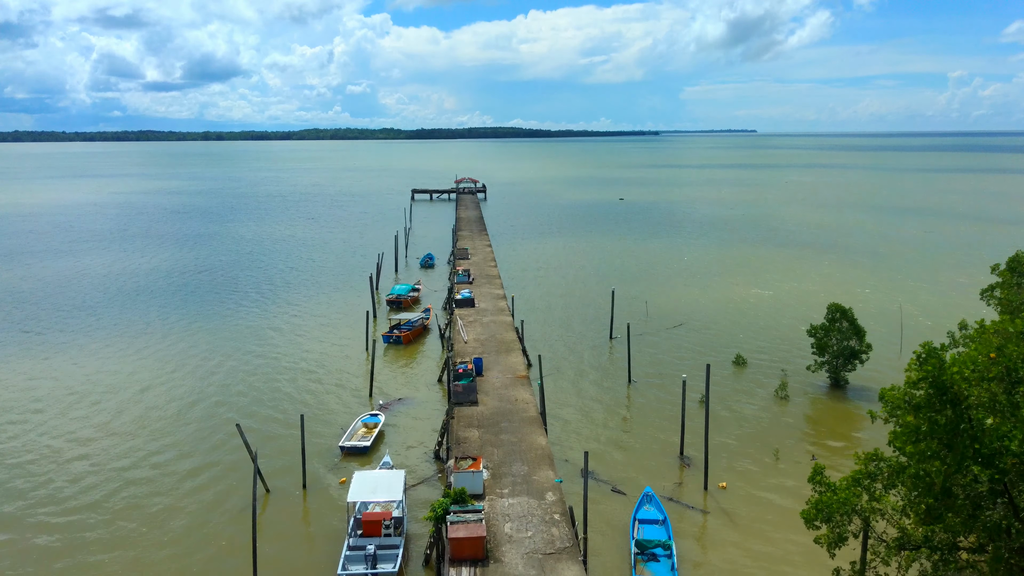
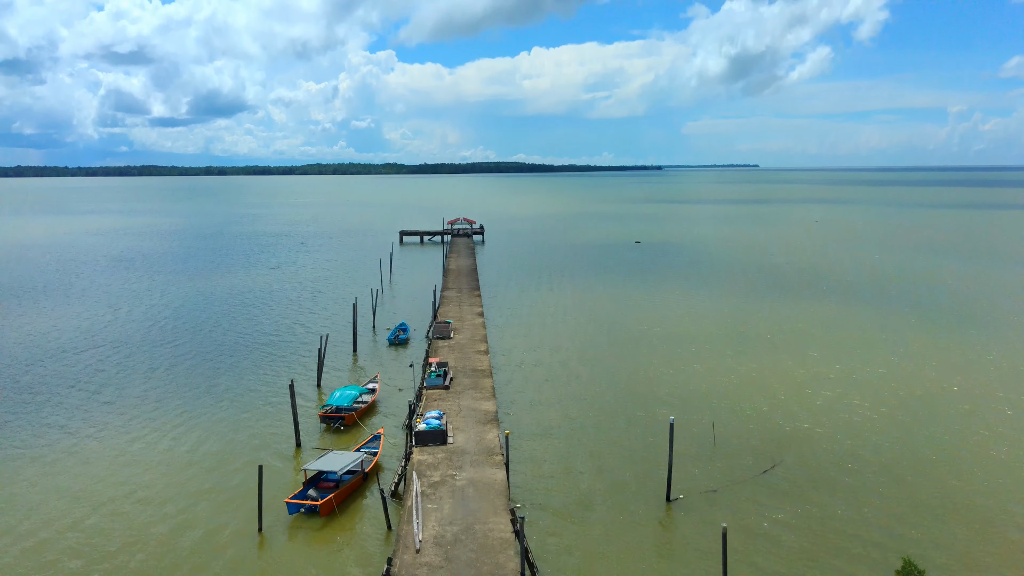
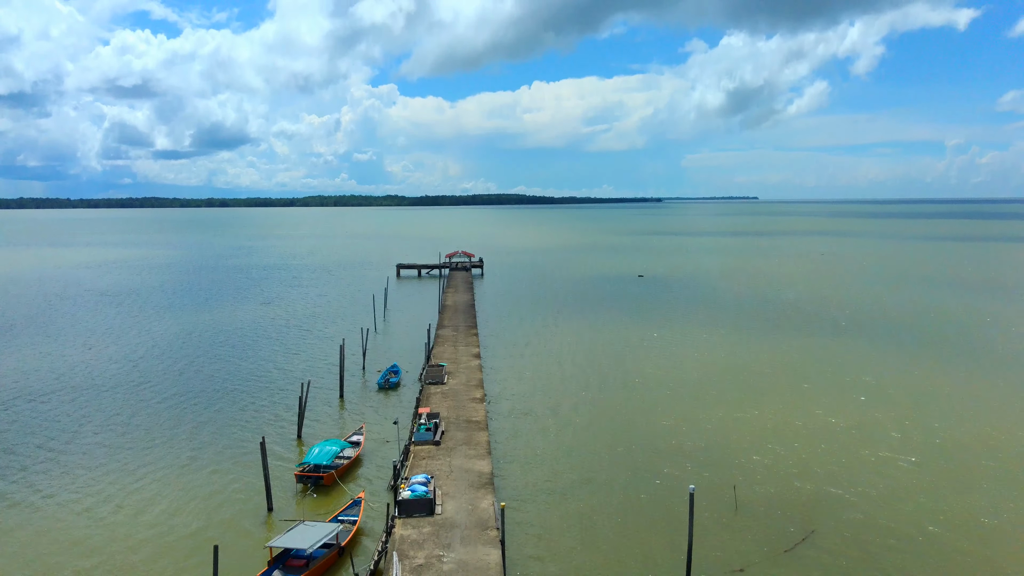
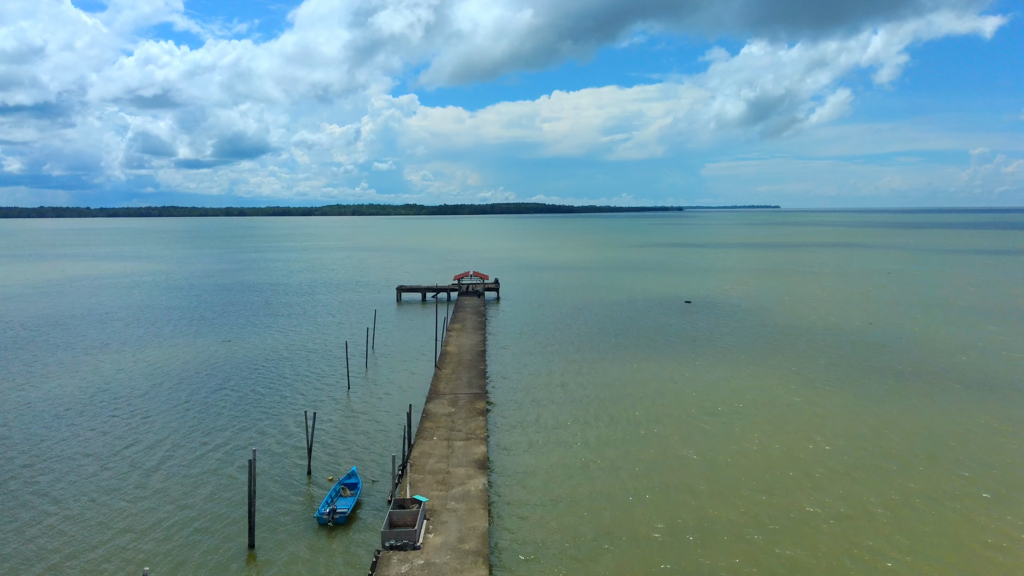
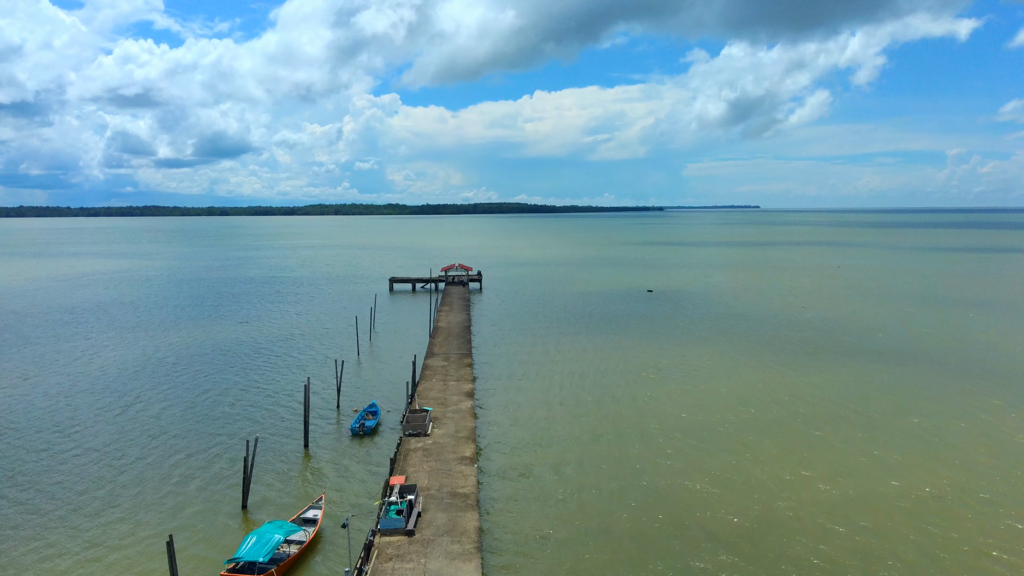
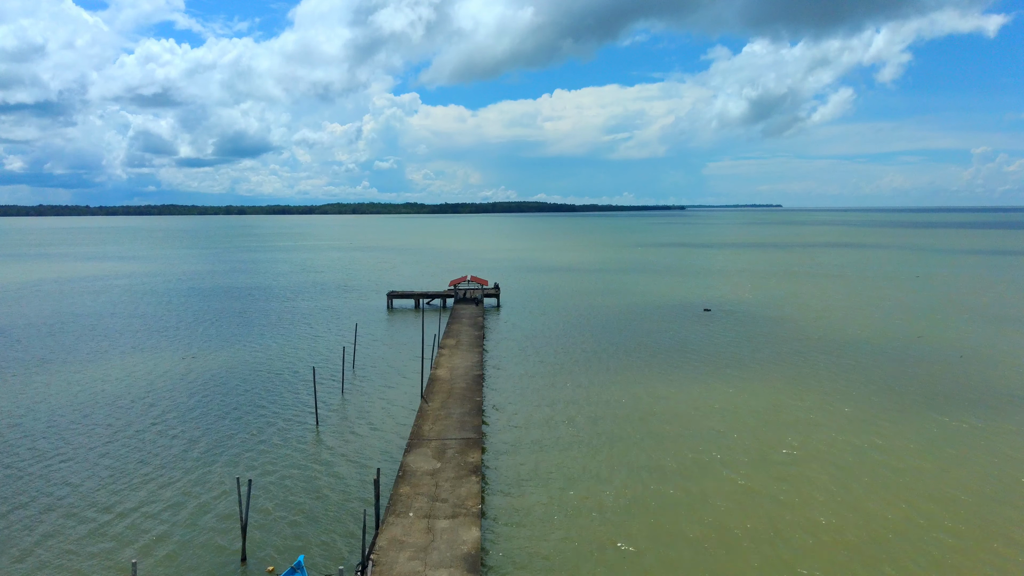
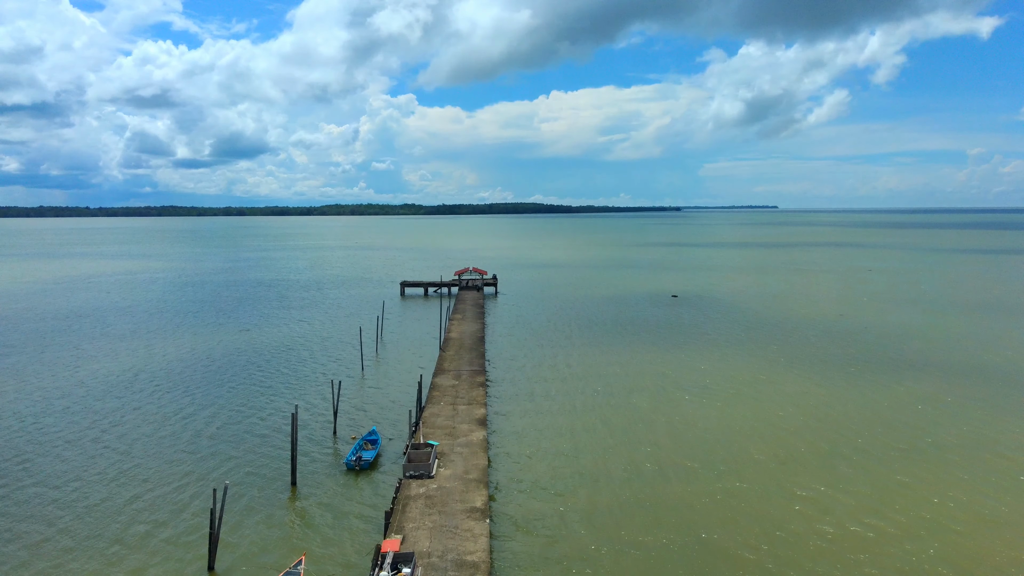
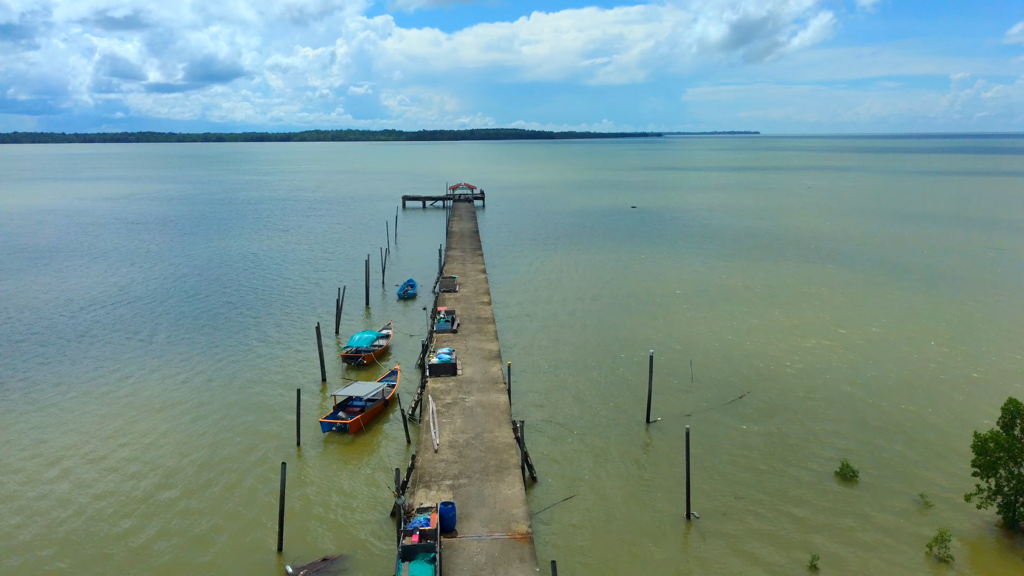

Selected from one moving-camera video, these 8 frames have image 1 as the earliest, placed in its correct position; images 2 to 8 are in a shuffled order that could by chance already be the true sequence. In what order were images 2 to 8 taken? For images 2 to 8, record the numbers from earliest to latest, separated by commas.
8, 2, 3, 5, 7, 4, 6
